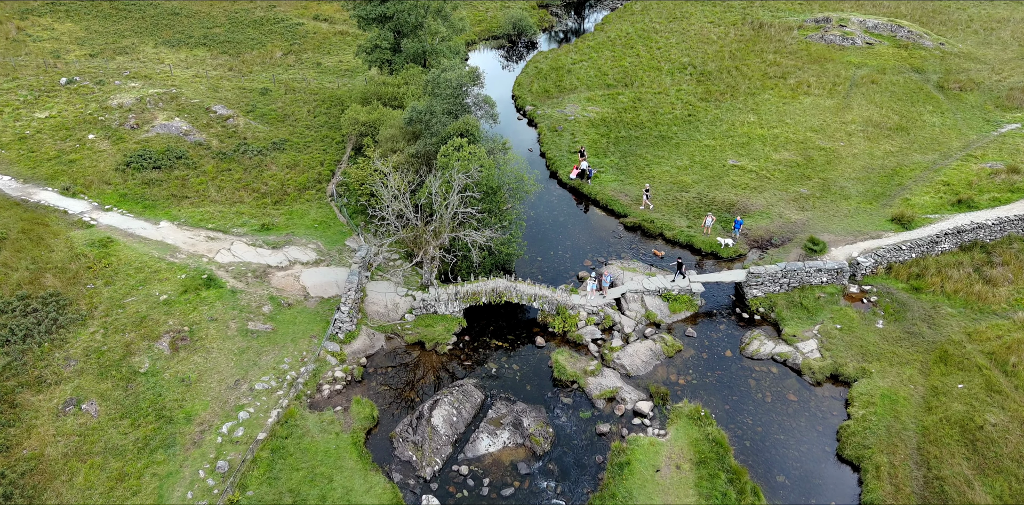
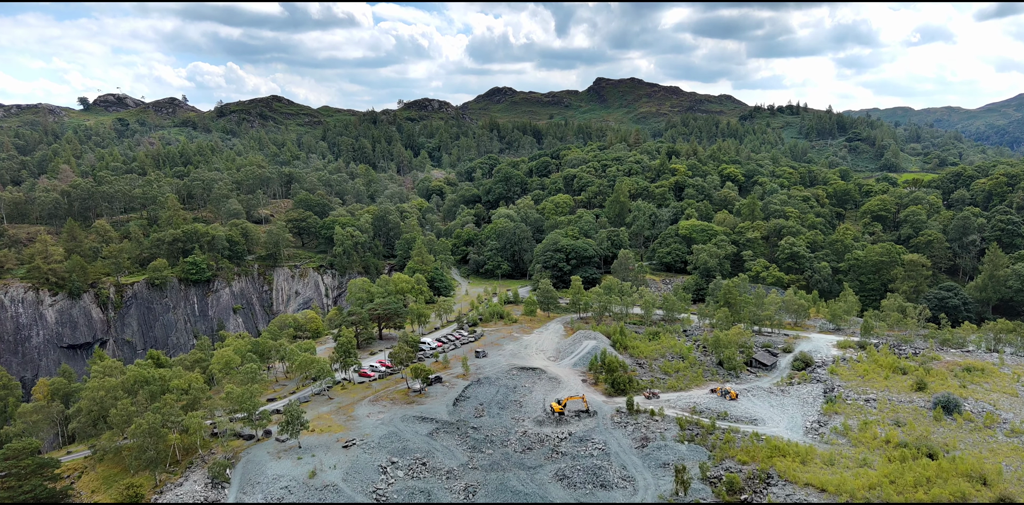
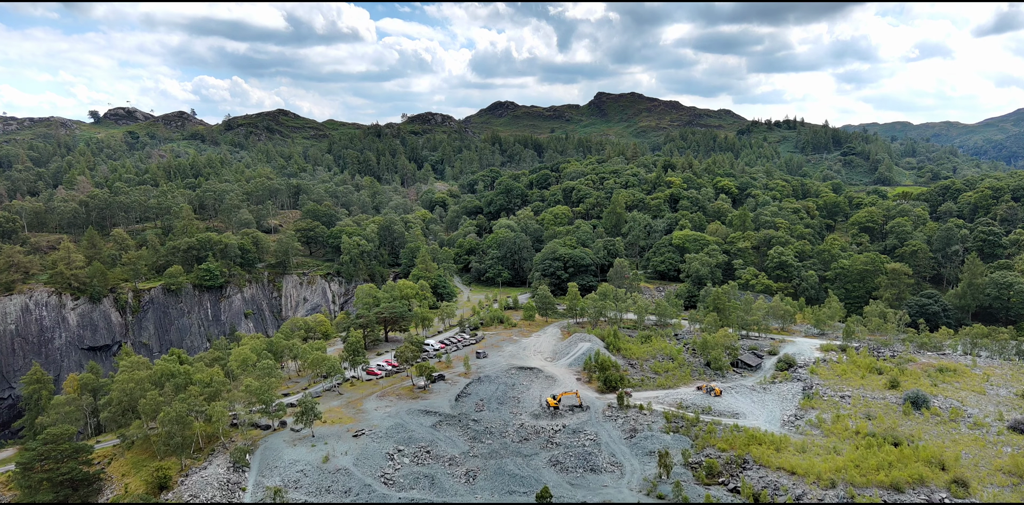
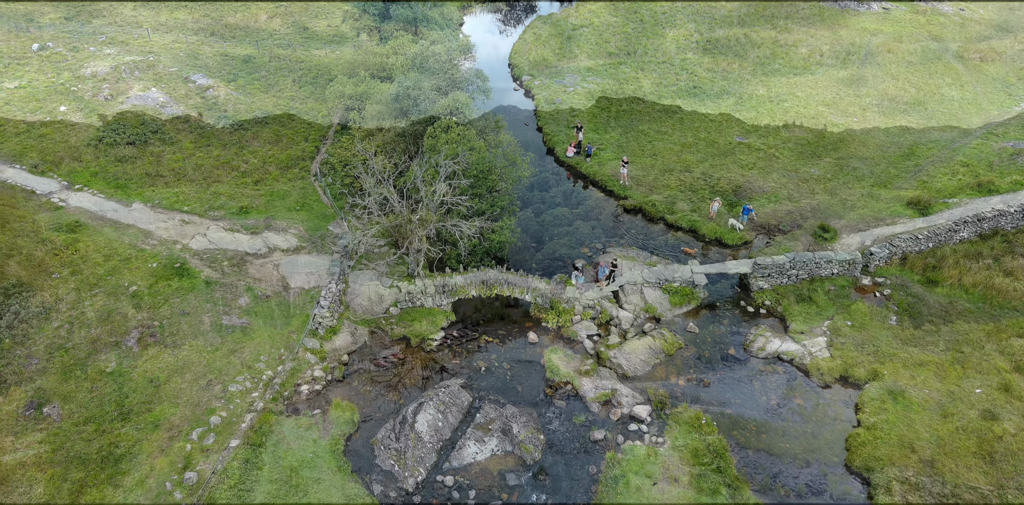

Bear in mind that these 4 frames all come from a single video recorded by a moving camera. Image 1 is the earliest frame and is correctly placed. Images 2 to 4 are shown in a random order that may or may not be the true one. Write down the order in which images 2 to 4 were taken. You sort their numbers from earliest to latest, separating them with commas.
4, 3, 2
